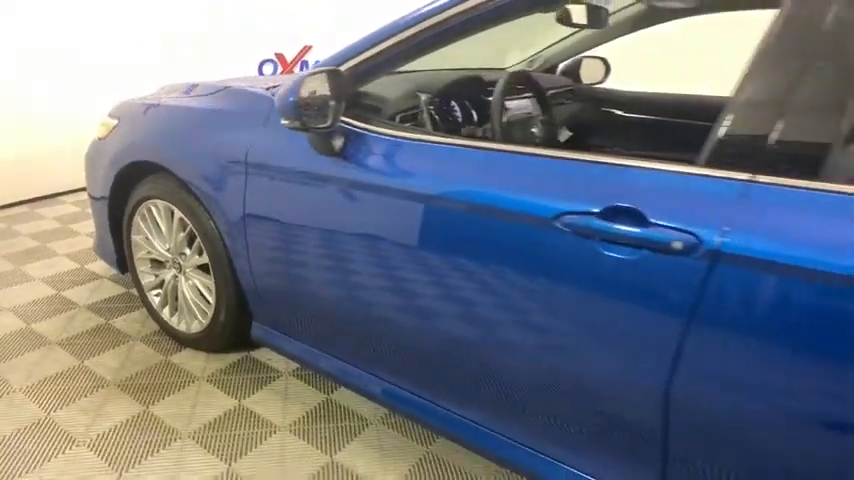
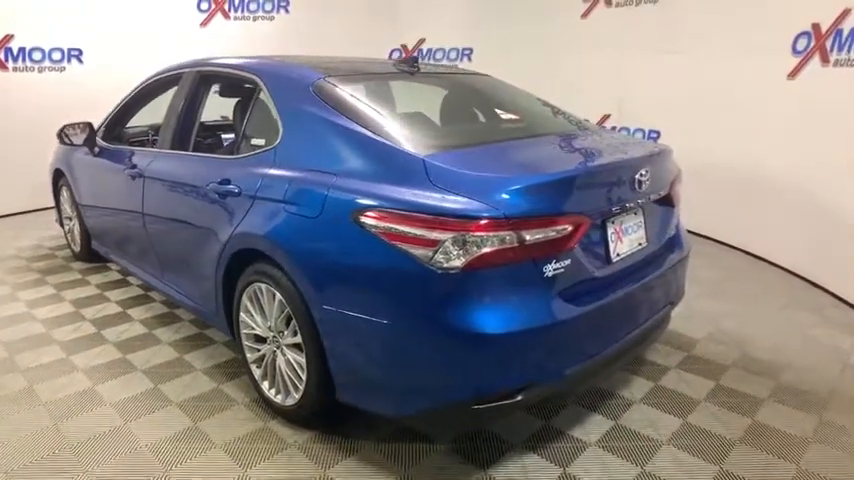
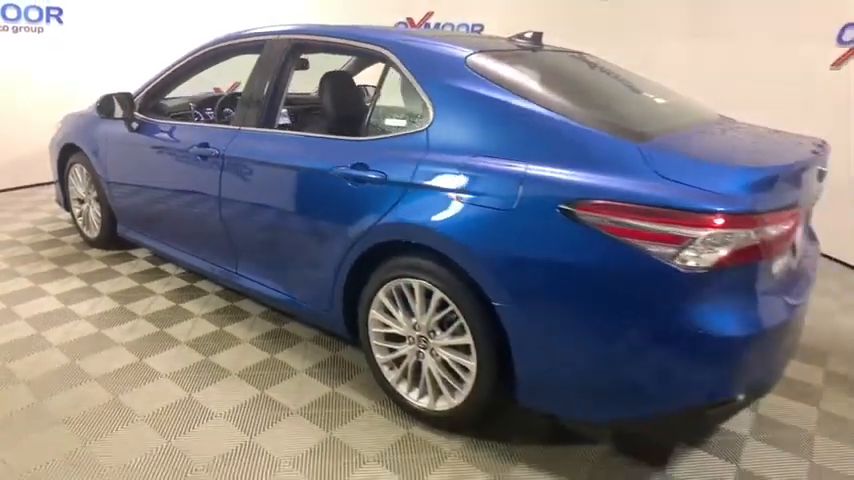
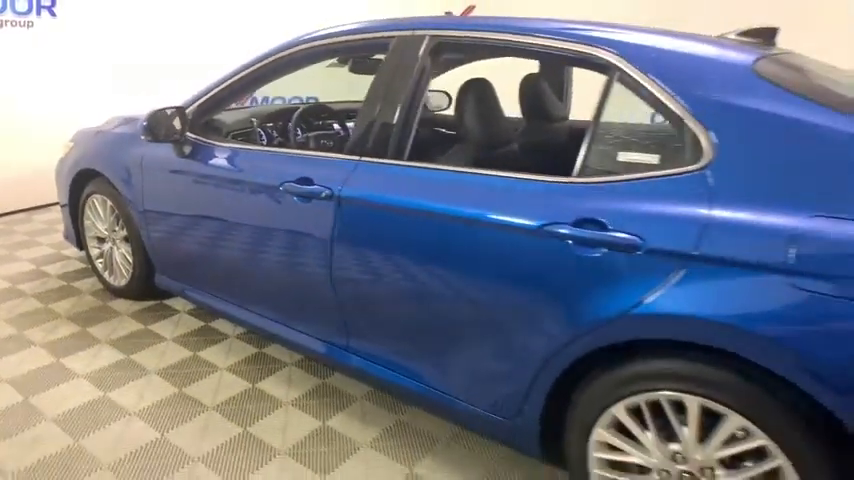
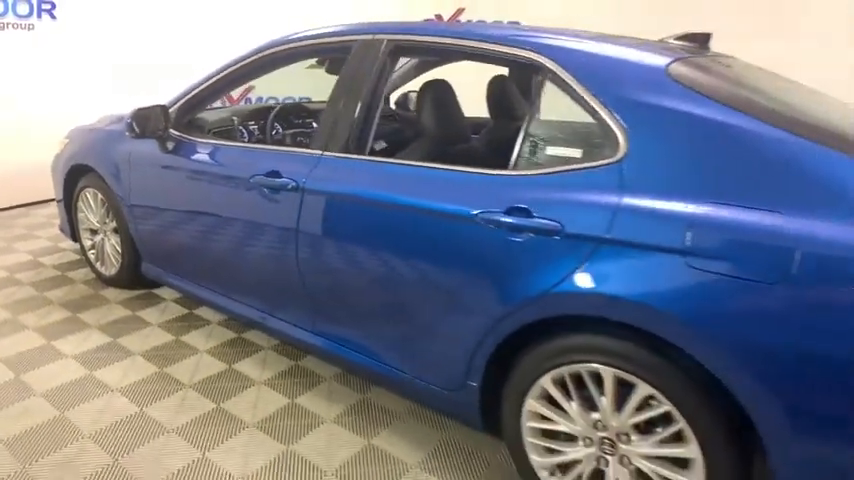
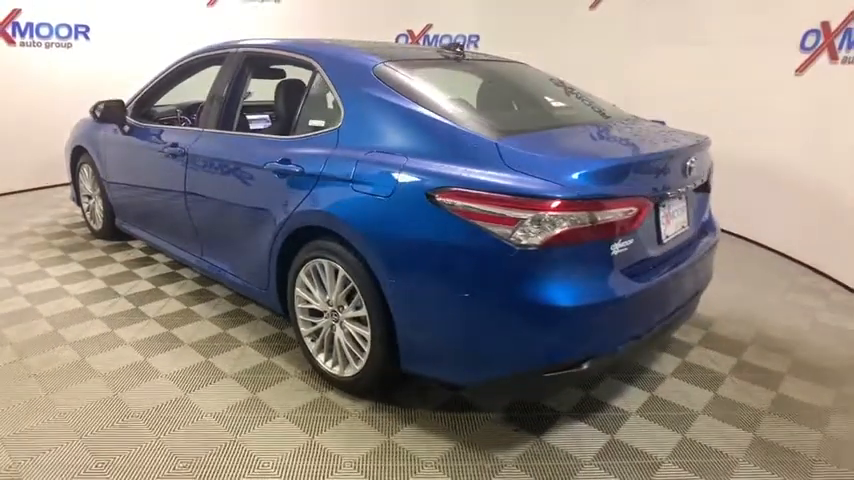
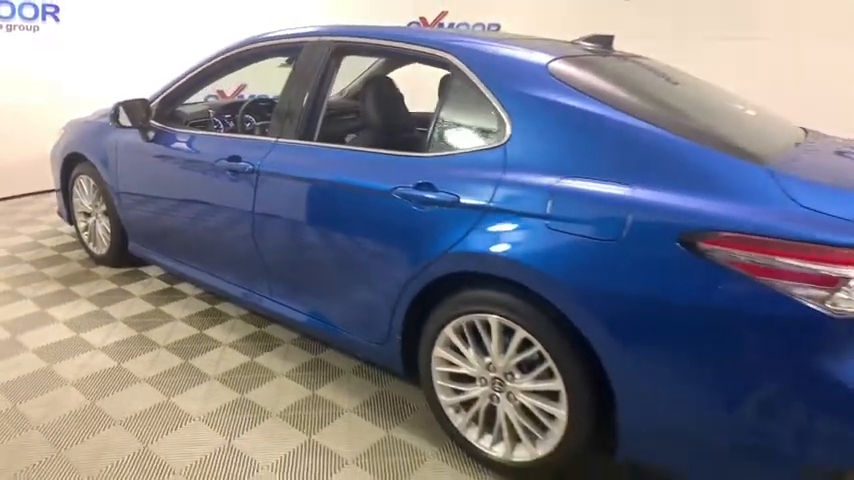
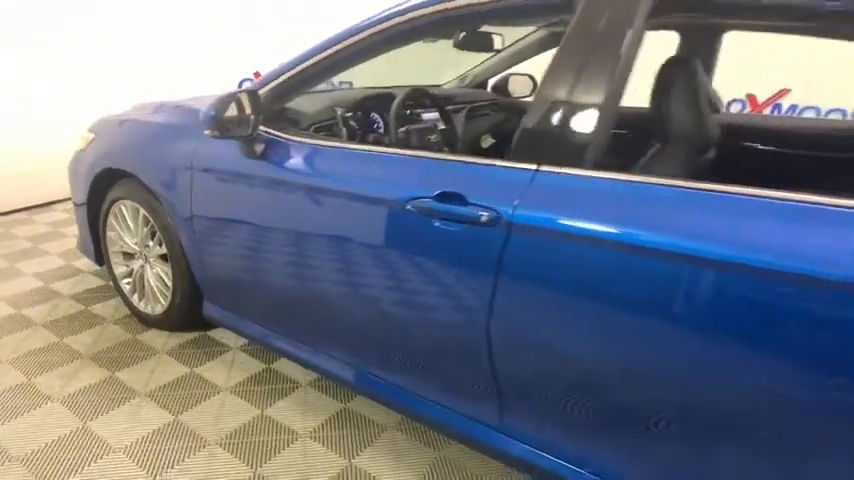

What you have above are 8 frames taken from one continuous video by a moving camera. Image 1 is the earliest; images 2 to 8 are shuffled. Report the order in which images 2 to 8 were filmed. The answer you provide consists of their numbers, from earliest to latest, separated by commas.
8, 4, 5, 7, 3, 6, 2
